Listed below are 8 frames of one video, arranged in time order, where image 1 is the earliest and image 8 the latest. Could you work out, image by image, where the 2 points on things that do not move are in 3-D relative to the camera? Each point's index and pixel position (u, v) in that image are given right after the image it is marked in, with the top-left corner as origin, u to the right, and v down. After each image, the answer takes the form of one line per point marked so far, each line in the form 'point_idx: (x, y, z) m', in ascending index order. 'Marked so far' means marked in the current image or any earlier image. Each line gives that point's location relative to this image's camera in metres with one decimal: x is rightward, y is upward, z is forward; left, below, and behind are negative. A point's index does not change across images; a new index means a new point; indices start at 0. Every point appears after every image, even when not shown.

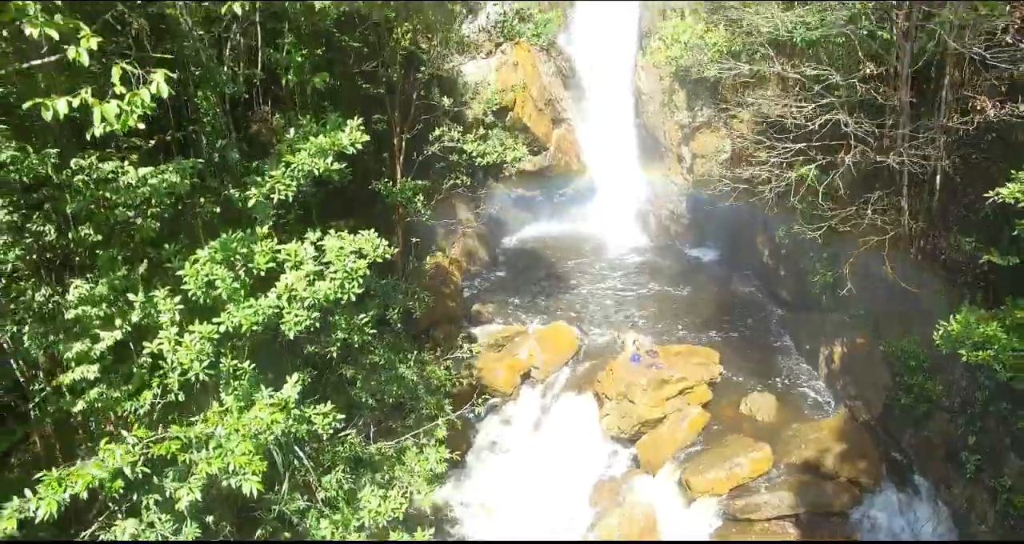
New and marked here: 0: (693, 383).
0: (+4.4, -2.7, +12.1) m
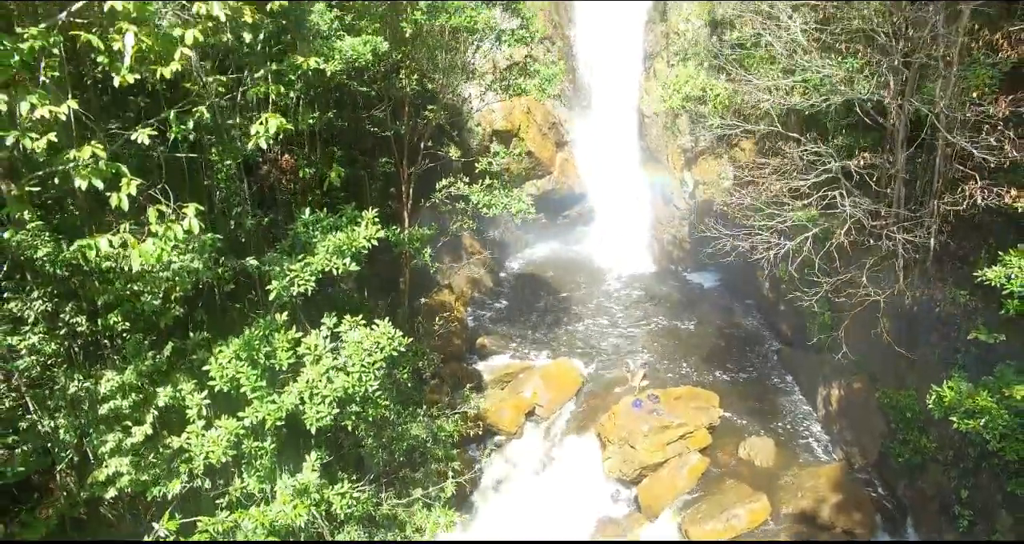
0: (+4.6, -3.9, +12.5) m
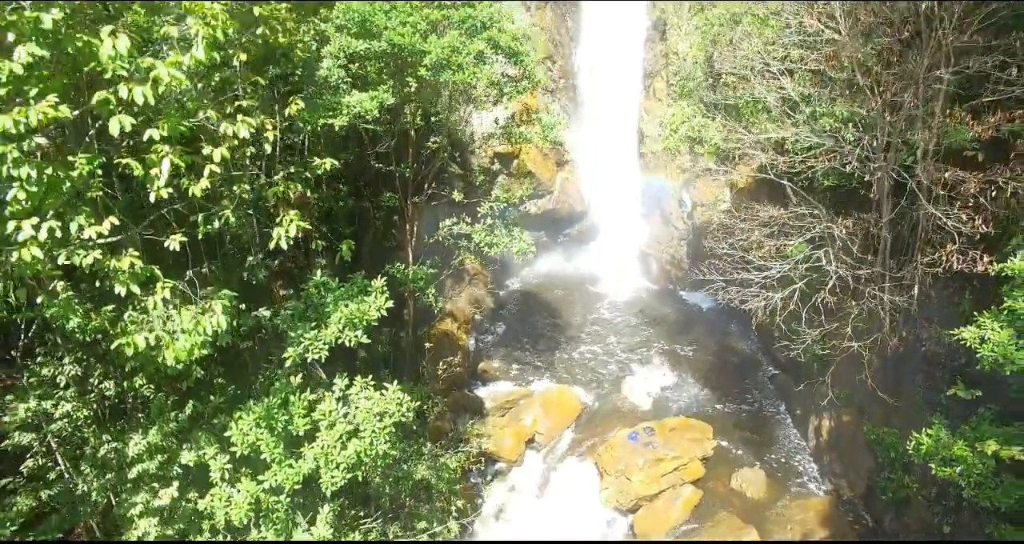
0: (+4.6, -4.9, +12.9) m
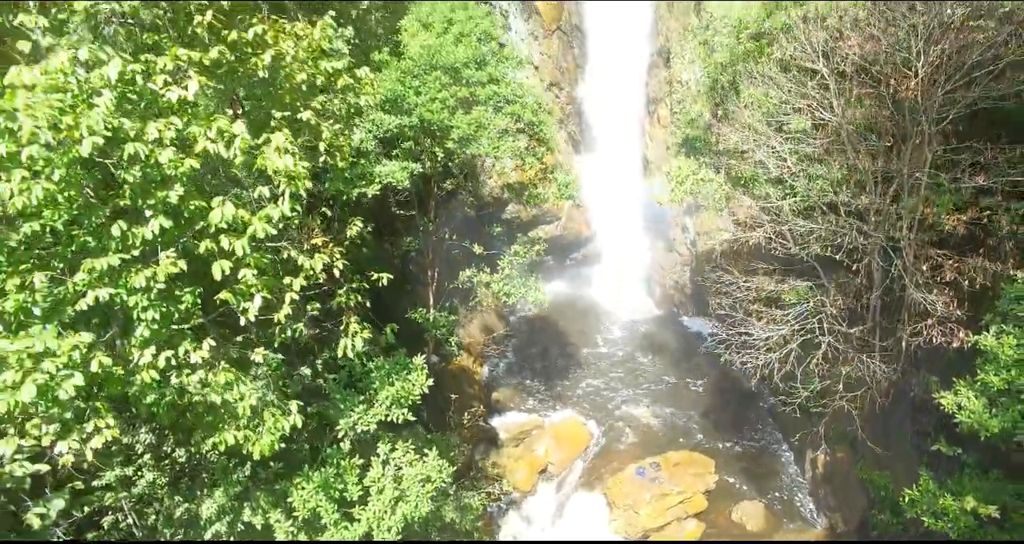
0: (+5.0, -6.2, +13.8) m
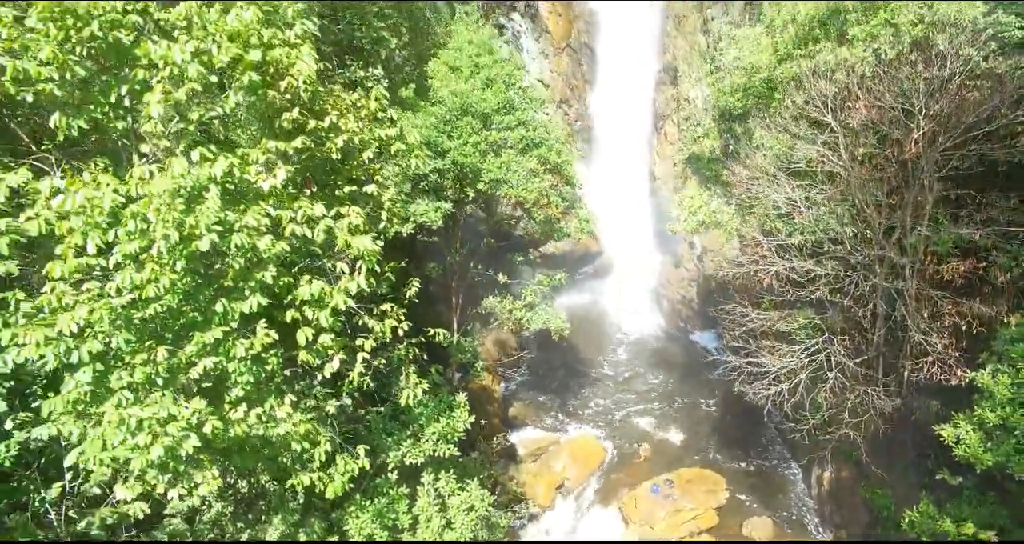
0: (+5.6, -7.0, +14.6) m
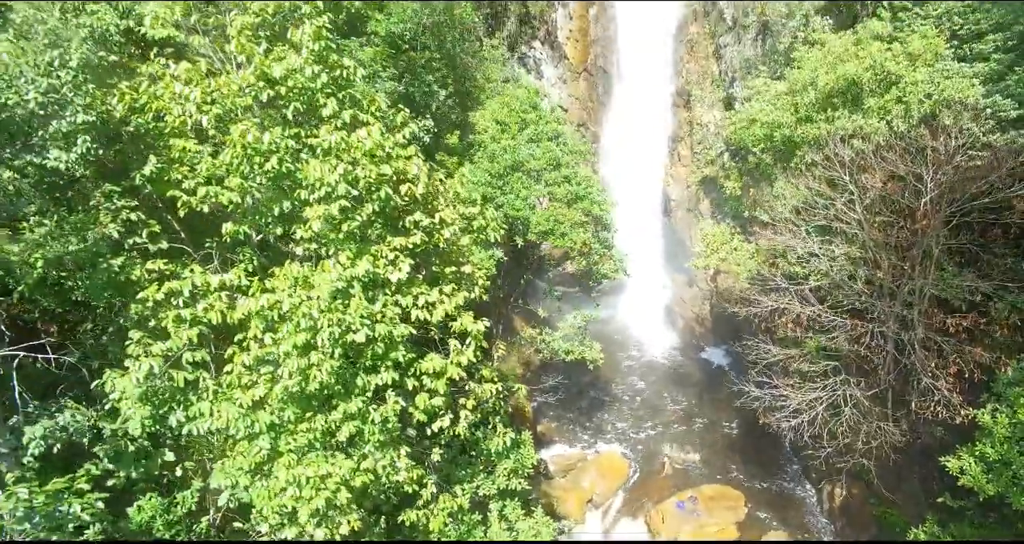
0: (+6.8, -8.1, +15.9) m
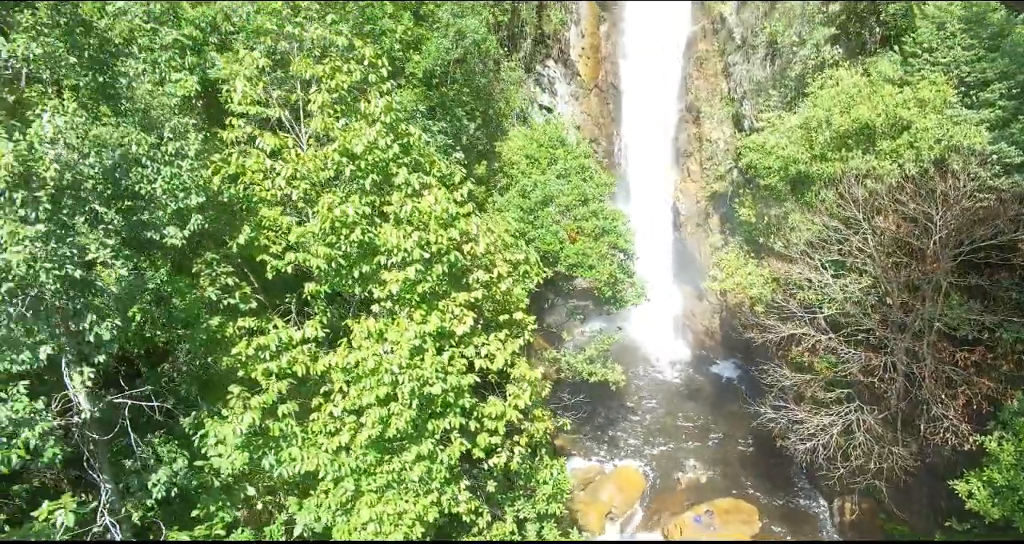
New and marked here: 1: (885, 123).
0: (+7.7, -9.0, +16.7) m
1: (+10.0, +4.0, +13.2) m
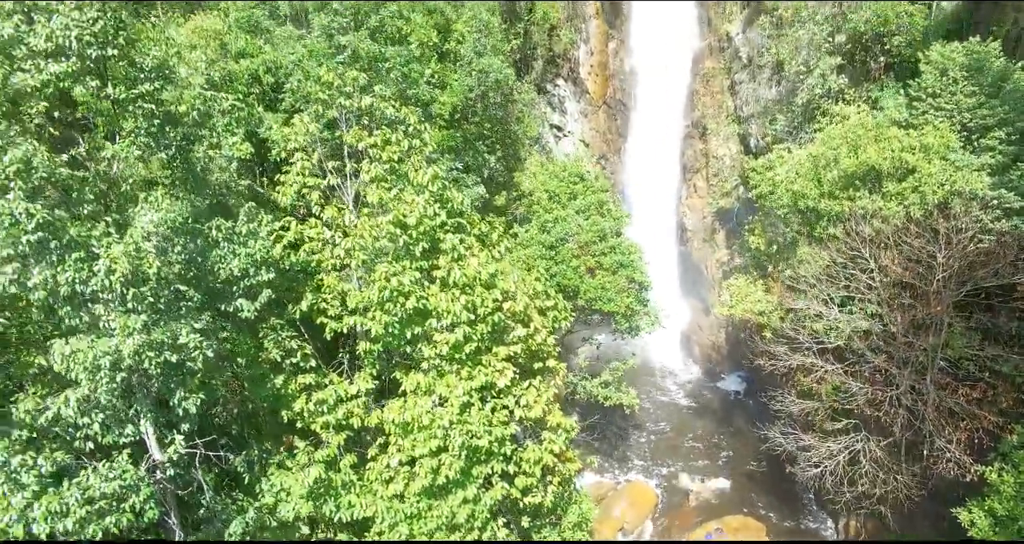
0: (+8.3, -10.0, +17.4) m
1: (+10.6, +3.0, +13.8) m
